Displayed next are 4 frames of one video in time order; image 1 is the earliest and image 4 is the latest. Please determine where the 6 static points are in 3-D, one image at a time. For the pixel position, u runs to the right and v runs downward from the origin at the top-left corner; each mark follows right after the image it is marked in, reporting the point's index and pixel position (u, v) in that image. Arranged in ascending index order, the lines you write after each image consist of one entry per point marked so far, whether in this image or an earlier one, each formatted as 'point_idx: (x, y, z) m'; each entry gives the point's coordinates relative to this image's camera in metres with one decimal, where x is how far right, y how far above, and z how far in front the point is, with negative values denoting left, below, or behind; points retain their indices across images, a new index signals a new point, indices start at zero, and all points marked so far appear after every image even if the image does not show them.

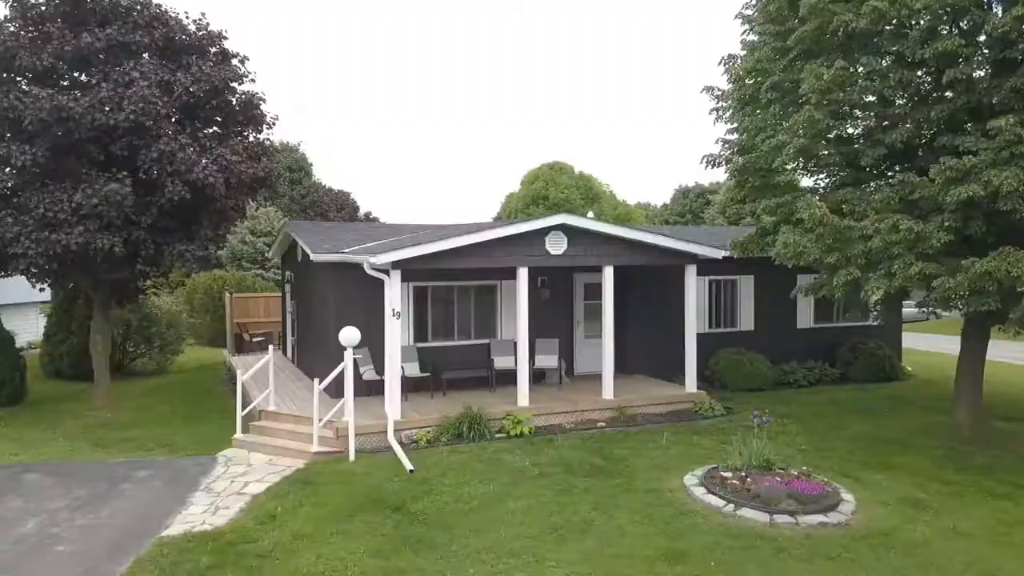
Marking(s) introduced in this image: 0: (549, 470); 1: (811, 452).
0: (+0.4, -2.2, +8.2) m
1: (+3.9, -2.2, +9.0) m
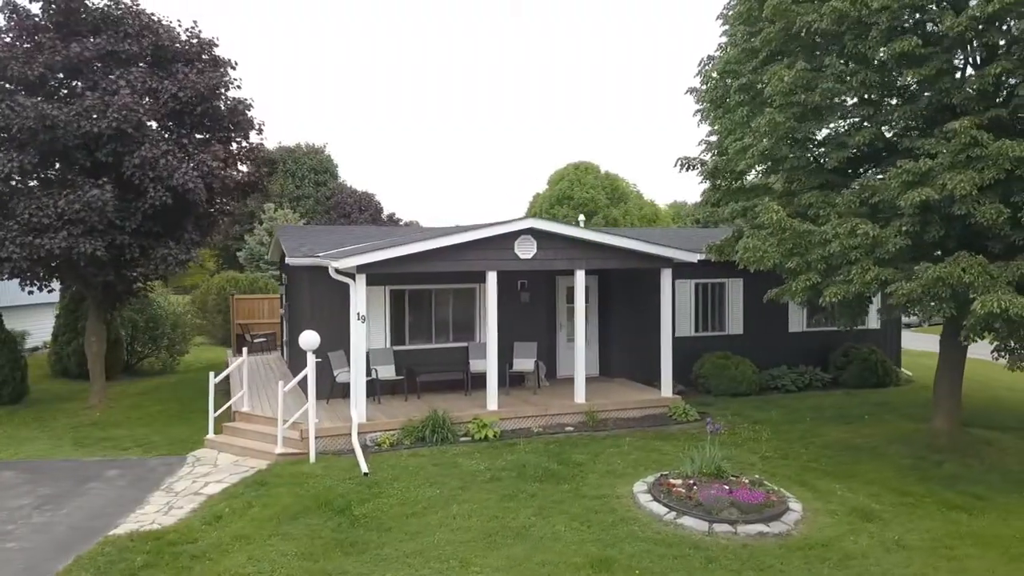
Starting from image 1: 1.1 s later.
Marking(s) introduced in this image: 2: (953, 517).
0: (-0.1, -2.3, +8.2) m
1: (+3.4, -2.2, +8.8) m
2: (+4.6, -2.4, +7.0) m
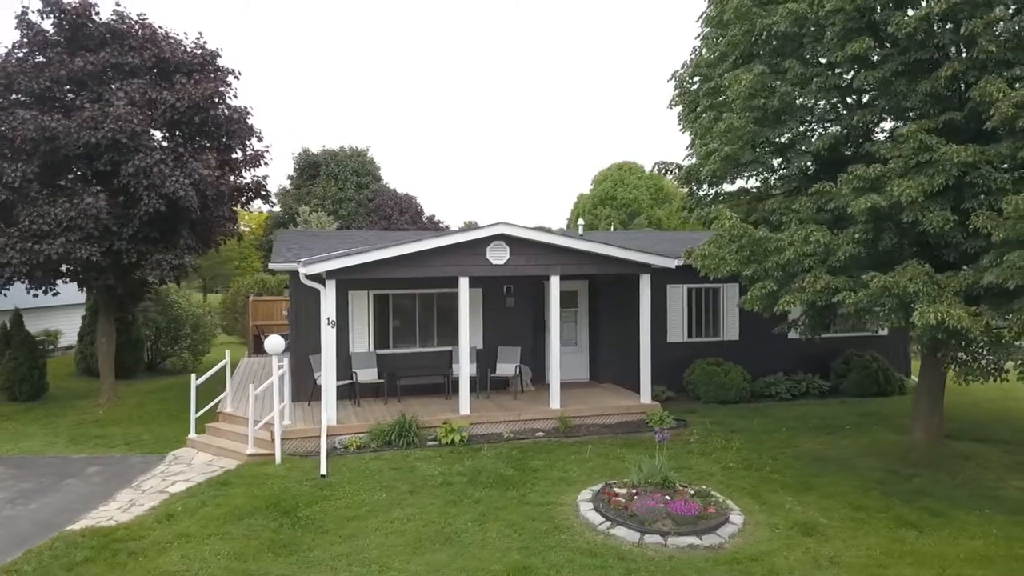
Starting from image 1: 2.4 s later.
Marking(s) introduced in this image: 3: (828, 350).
0: (-0.7, -2.3, +8.3) m
1: (+2.9, -2.3, +8.7) m
2: (+3.9, -2.5, +6.8) m
3: (+6.7, -1.3, +14.5) m
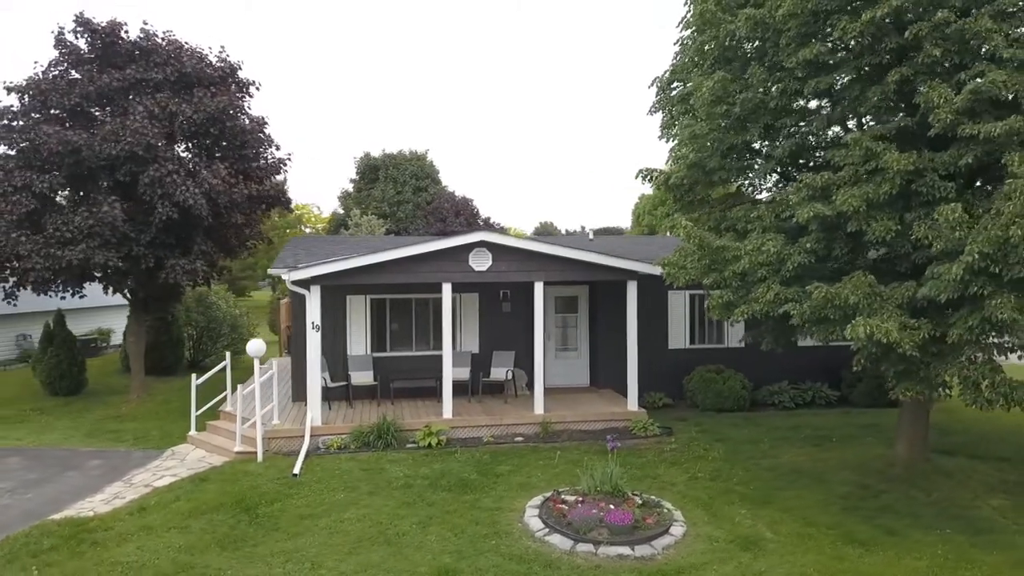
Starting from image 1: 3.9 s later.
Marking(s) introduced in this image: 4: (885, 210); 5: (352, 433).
0: (-1.2, -2.4, +8.5) m
1: (+2.4, -2.4, +8.6) m
2: (+3.2, -2.6, +6.6) m
3: (+6.8, -1.5, +14.0) m
4: (+3.6, +0.8, +6.6) m
5: (-2.4, -2.2, +10.2) m
